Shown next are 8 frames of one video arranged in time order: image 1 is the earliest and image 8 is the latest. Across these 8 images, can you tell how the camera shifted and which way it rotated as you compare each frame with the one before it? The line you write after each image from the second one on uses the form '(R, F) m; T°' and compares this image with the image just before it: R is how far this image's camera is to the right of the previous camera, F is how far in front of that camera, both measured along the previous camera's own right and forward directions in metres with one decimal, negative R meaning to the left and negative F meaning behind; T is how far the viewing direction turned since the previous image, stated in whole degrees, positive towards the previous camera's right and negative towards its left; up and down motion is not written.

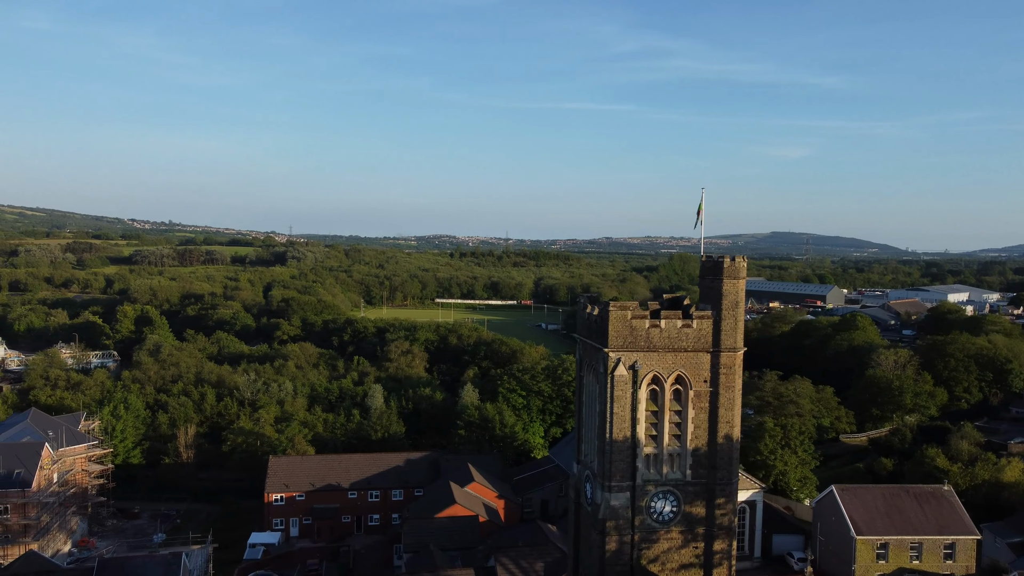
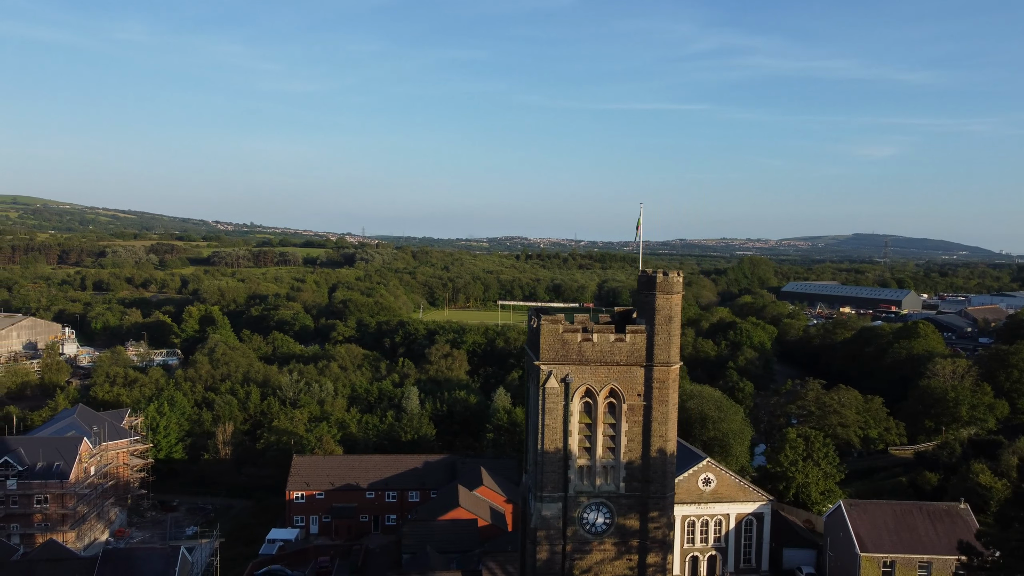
(+2.0, -0.2) m; -5°
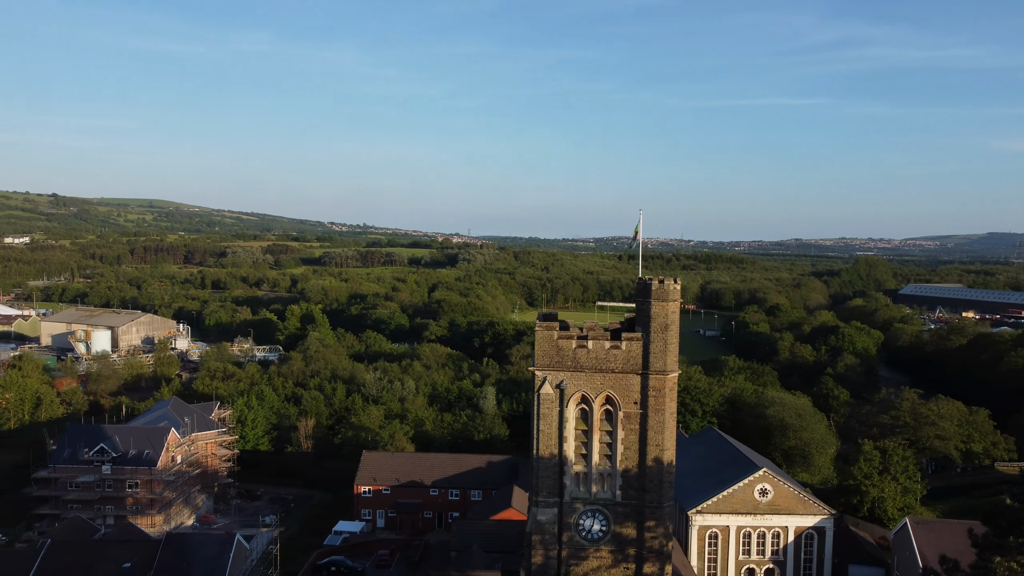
(+1.6, -0.1) m; -8°
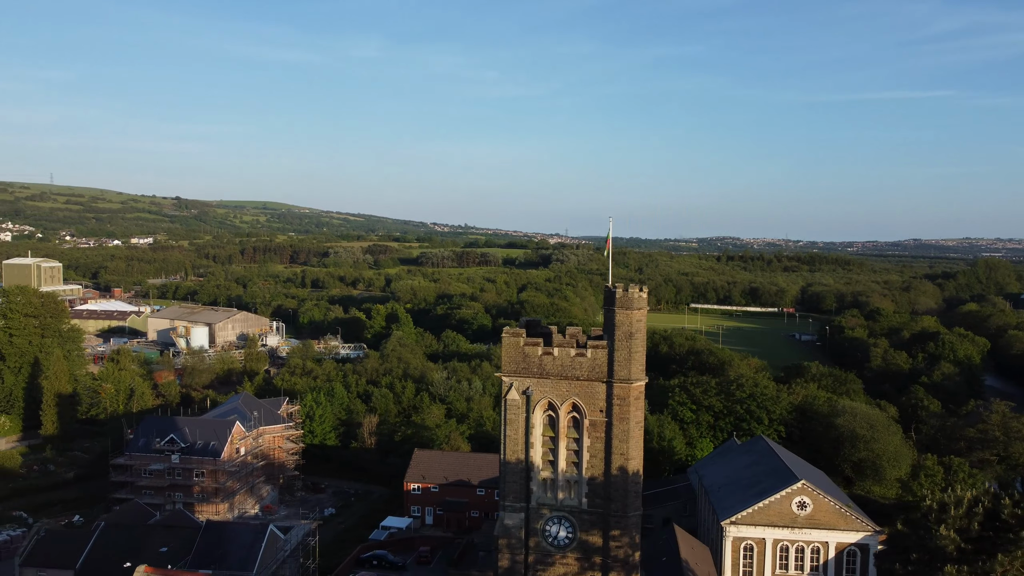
(+2.0, 0.0) m; -7°
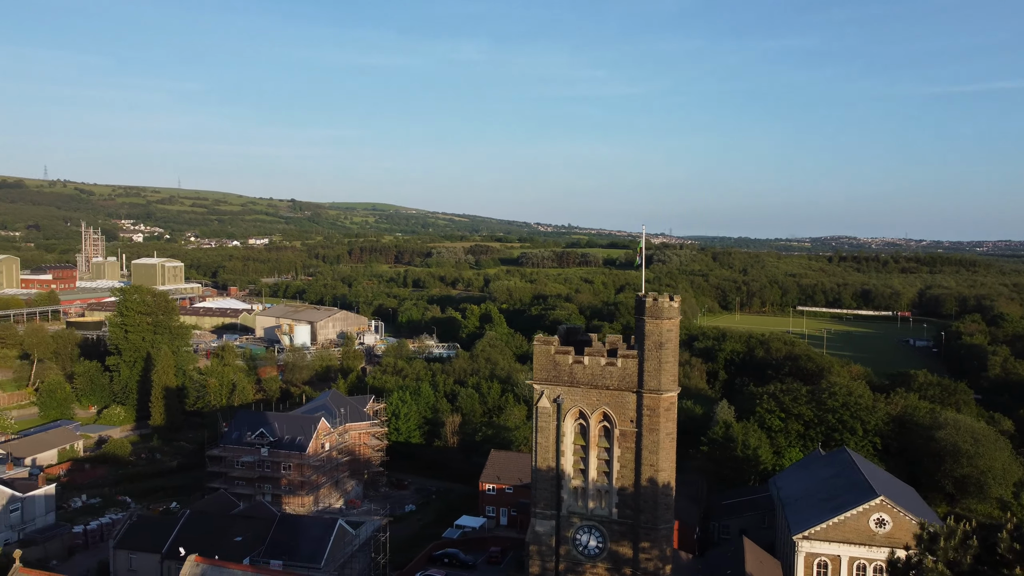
(+1.1, 0.0) m; -7°
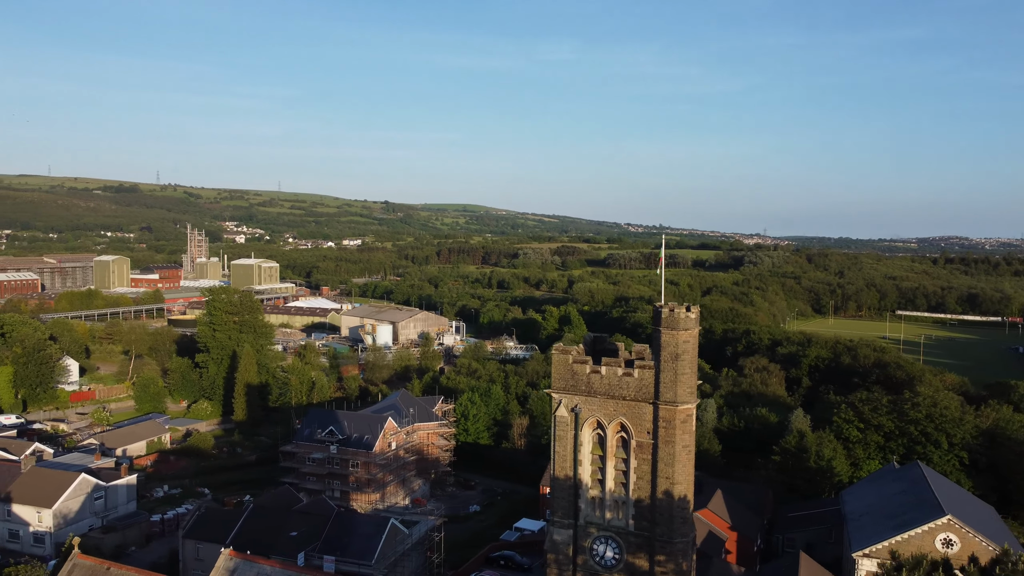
(+1.1, 0.0) m; -6°
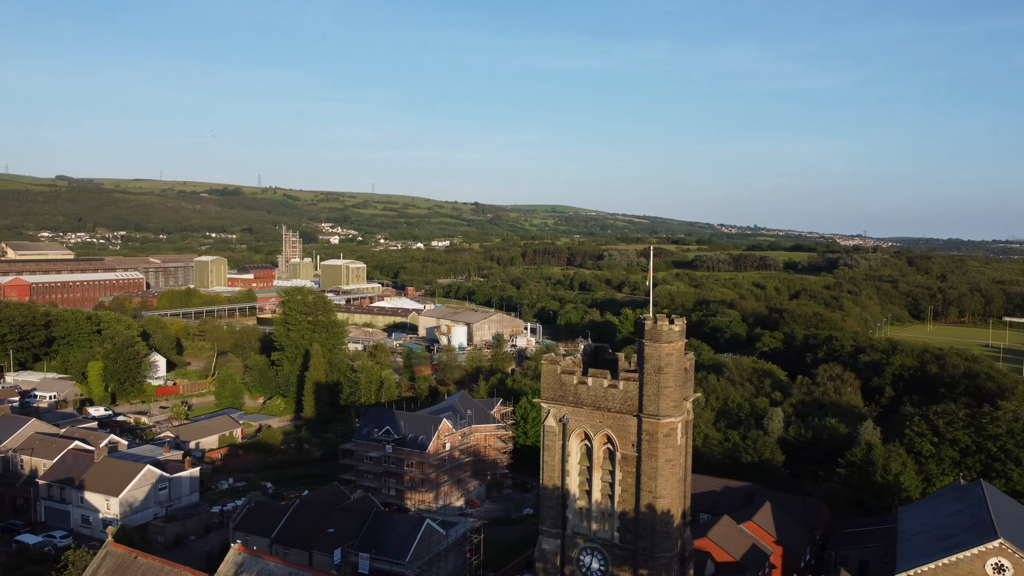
(+1.5, 0.0) m; -6°
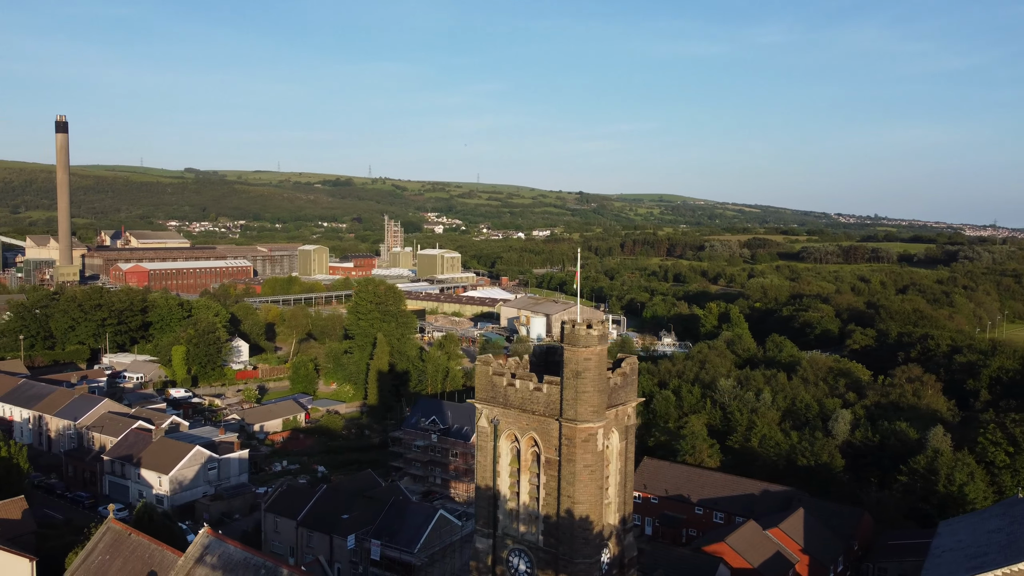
(+2.6, +0.1) m; -7°
